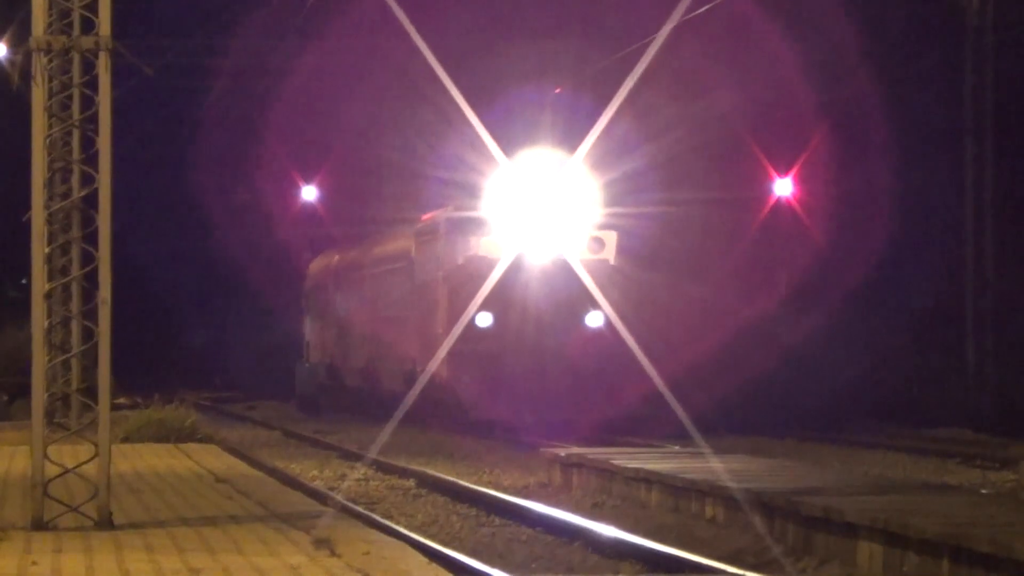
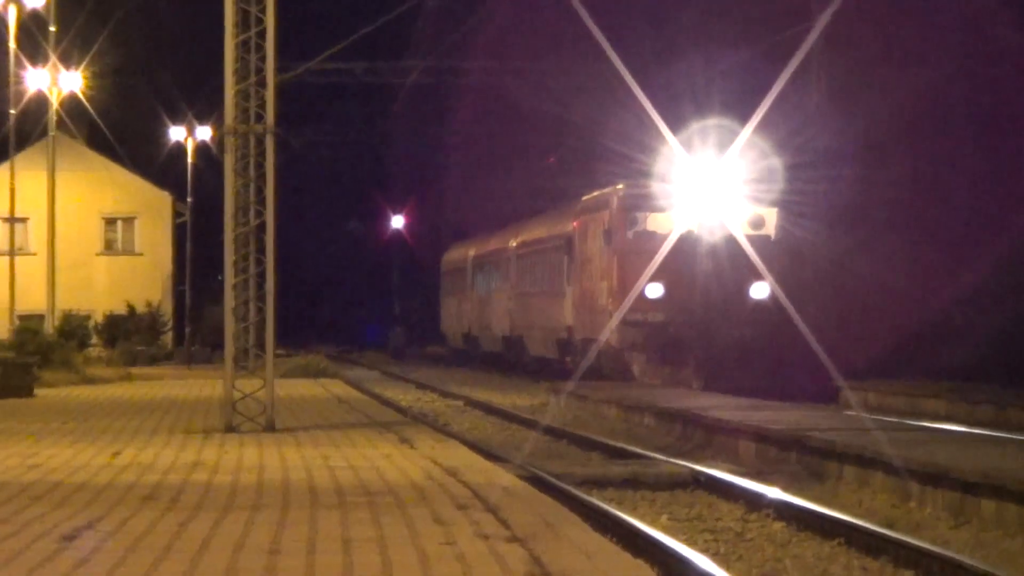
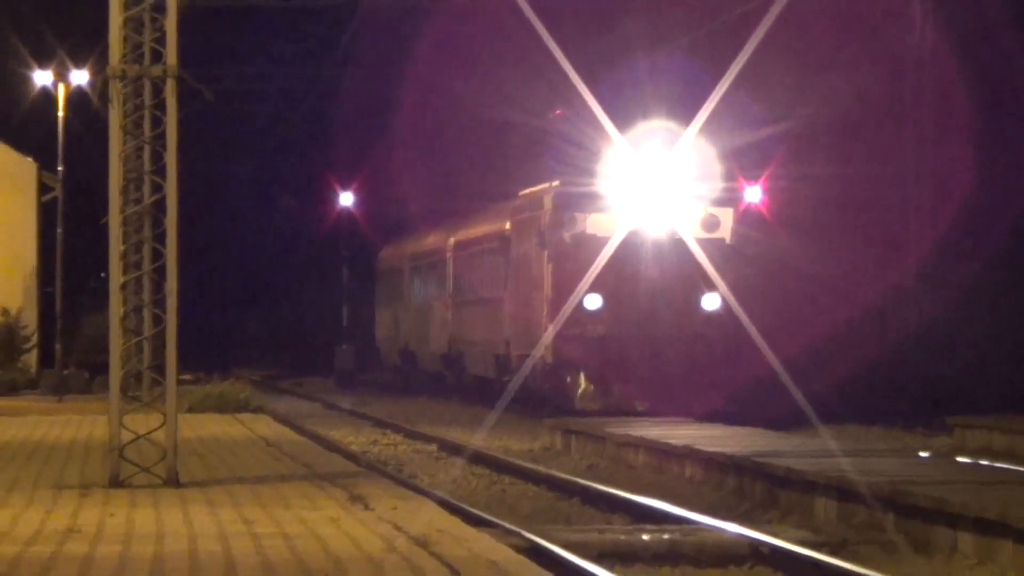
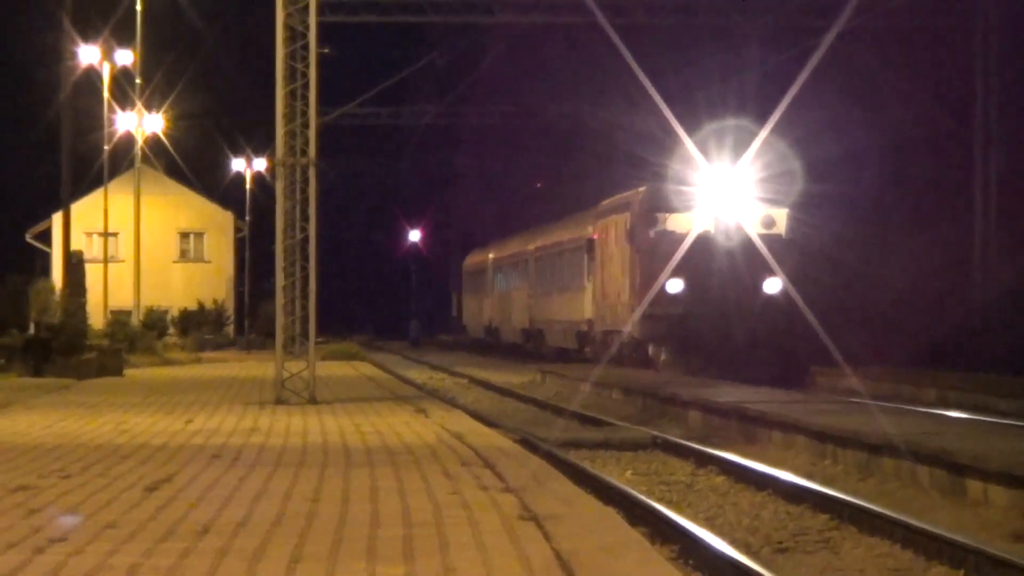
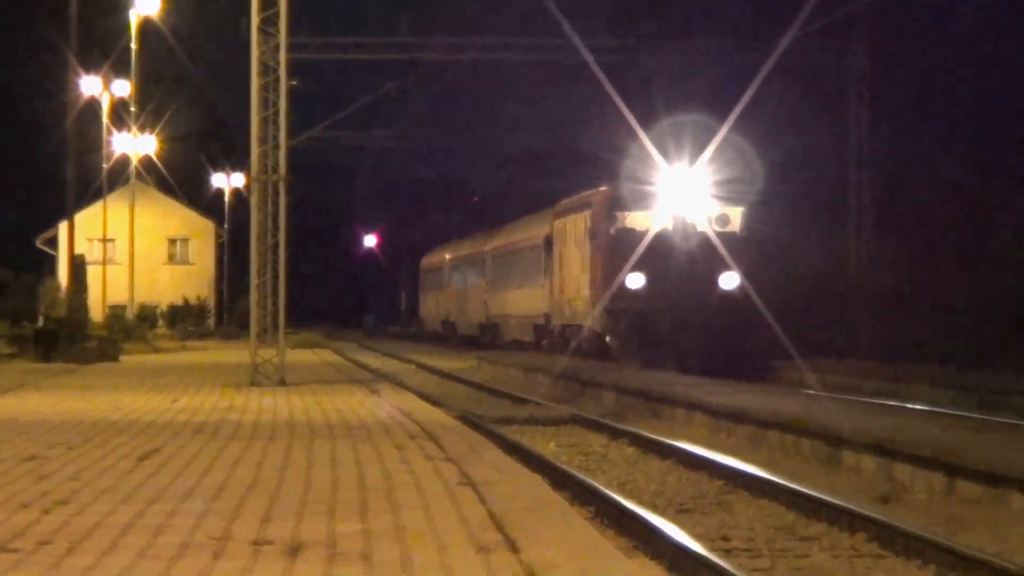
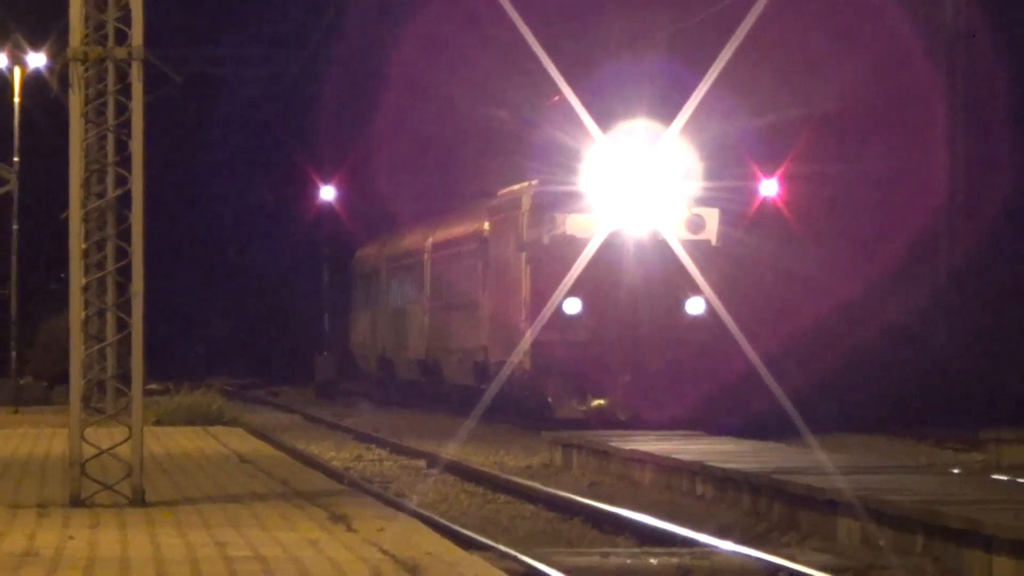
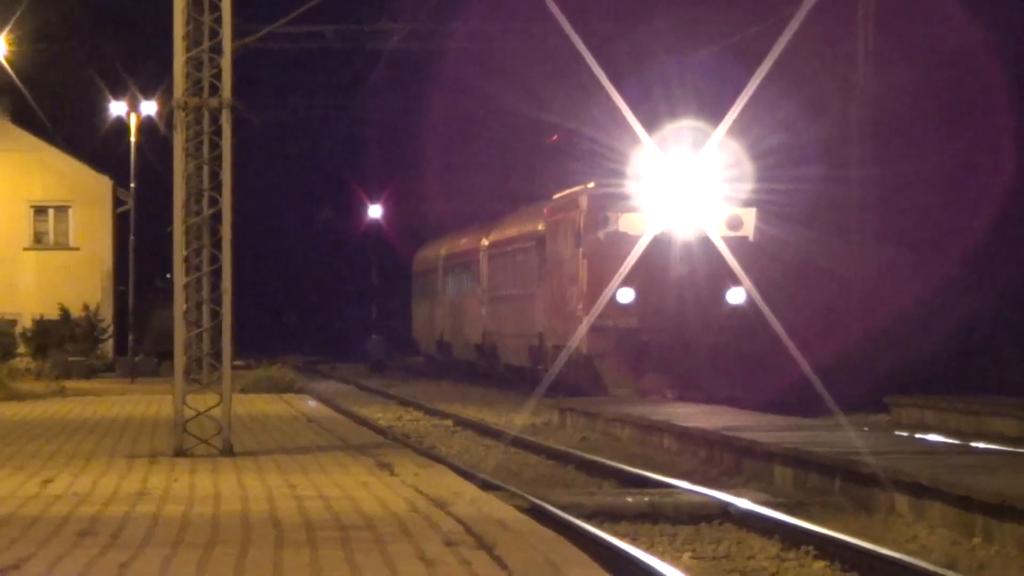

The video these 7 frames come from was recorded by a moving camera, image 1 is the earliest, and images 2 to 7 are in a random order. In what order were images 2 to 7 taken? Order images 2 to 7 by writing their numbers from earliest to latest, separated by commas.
6, 3, 7, 2, 4, 5
